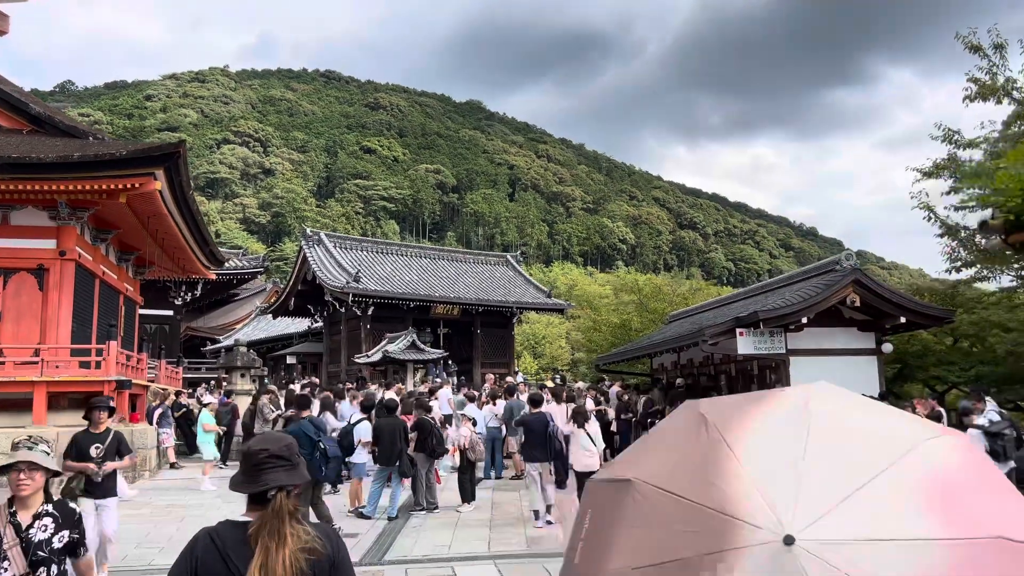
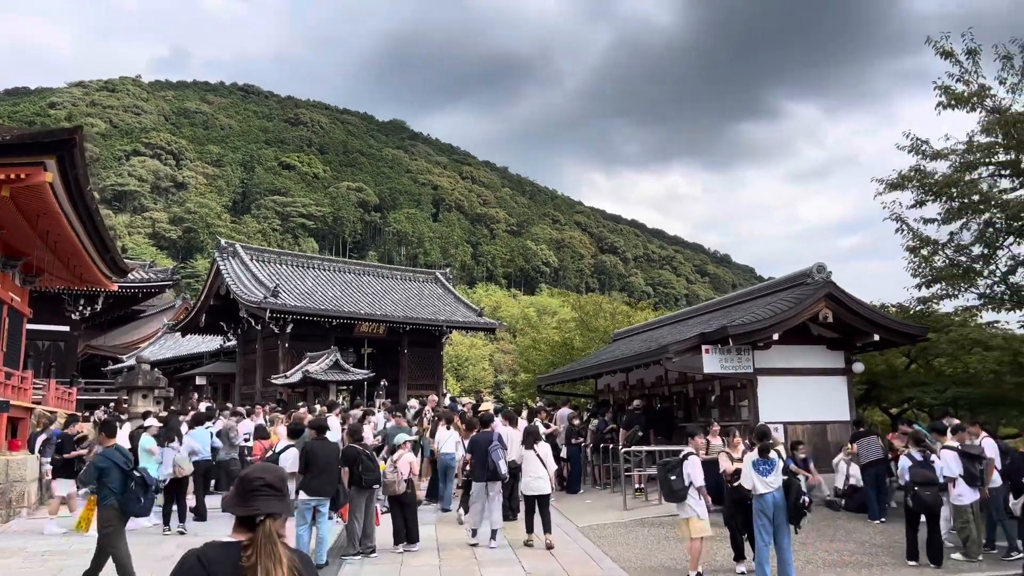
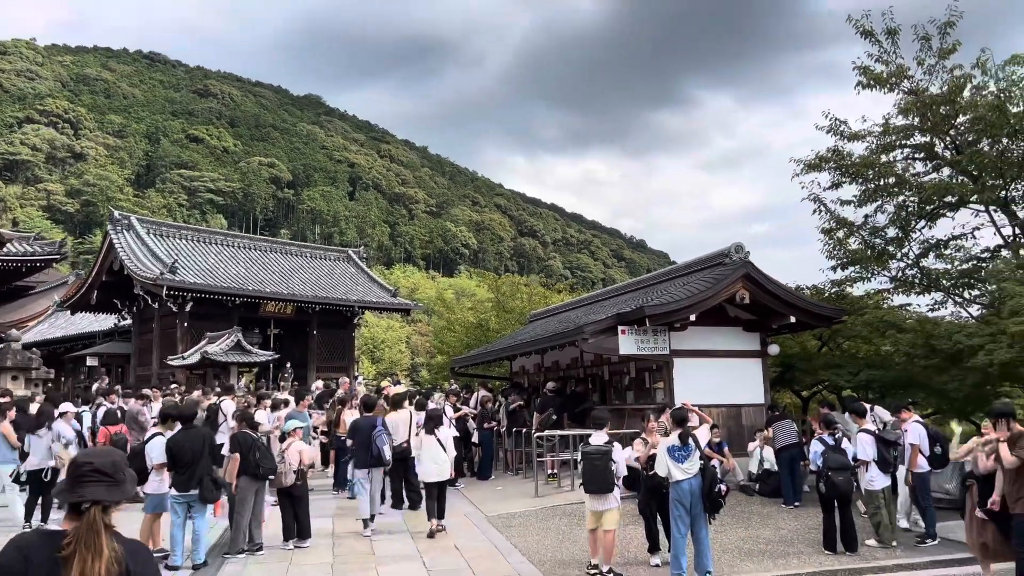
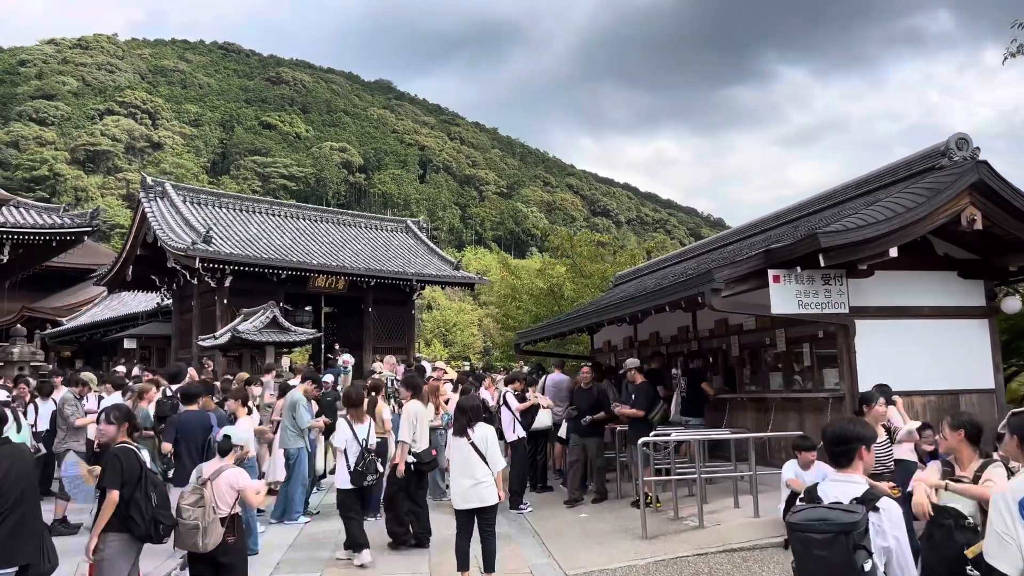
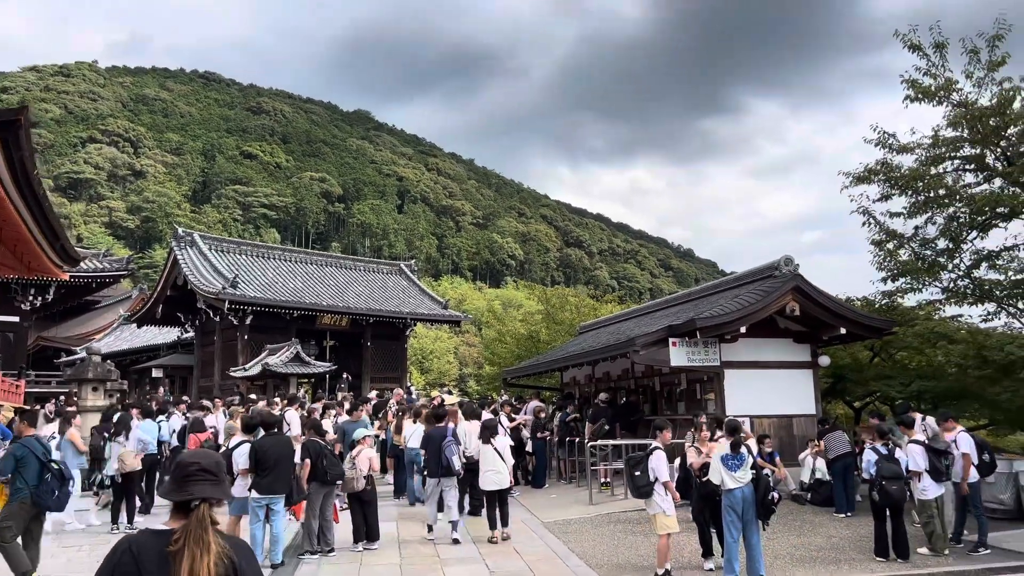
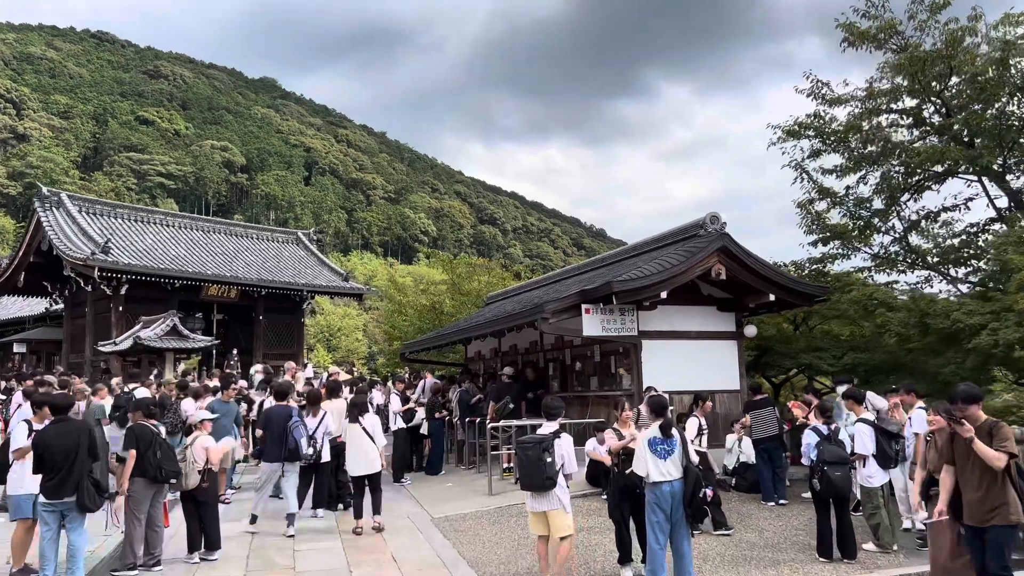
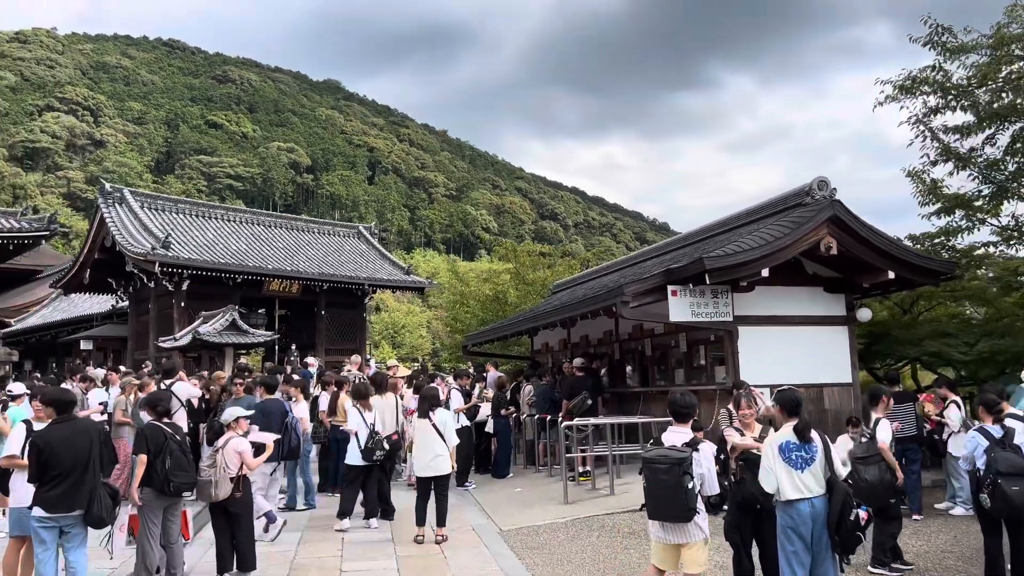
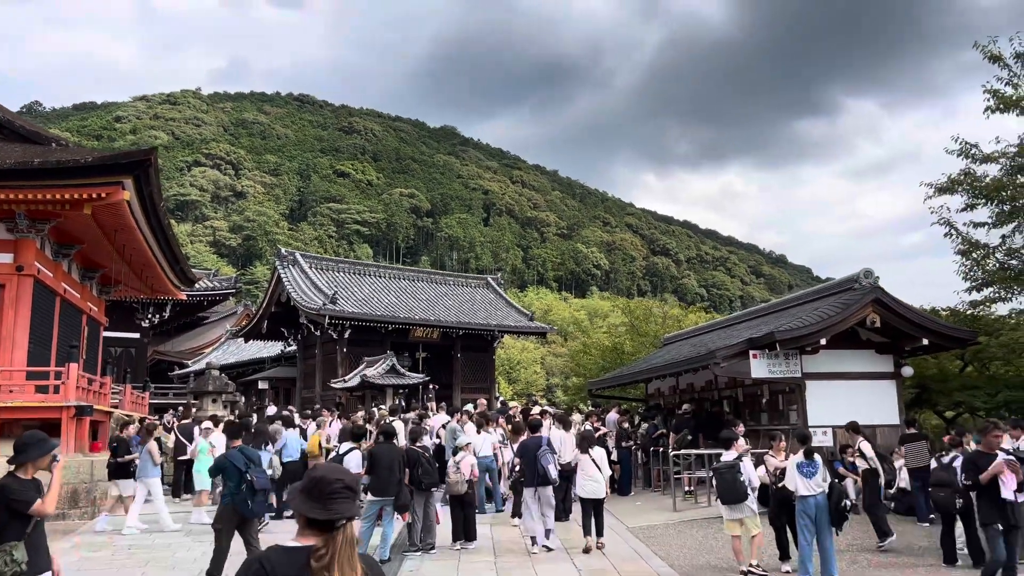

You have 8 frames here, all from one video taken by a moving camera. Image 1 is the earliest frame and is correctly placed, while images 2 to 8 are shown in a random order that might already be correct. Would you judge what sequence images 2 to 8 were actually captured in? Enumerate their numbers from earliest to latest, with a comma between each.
8, 2, 5, 3, 6, 7, 4
